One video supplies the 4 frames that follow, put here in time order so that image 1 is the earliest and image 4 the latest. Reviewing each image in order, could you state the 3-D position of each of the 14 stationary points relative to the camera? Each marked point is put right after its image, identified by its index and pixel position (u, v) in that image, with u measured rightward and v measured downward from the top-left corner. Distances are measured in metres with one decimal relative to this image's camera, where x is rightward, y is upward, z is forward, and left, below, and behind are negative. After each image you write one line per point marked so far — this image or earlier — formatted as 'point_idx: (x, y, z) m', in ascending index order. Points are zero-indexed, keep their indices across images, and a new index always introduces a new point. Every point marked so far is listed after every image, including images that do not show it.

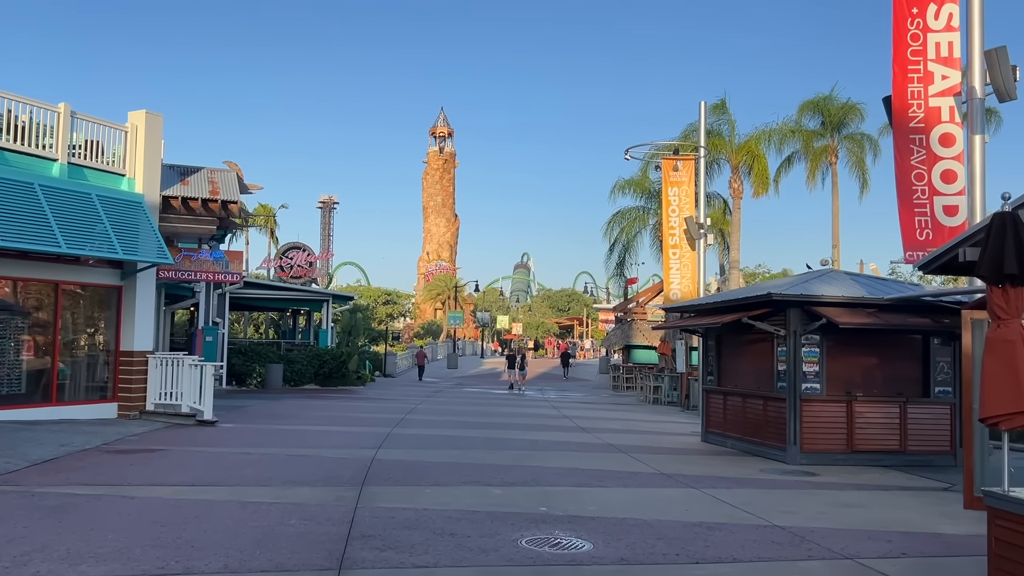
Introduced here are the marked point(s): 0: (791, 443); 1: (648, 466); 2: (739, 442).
0: (+4.4, -2.4, +12.5) m
1: (+2.0, -2.6, +11.5) m
2: (+4.0, -2.7, +14.2) m
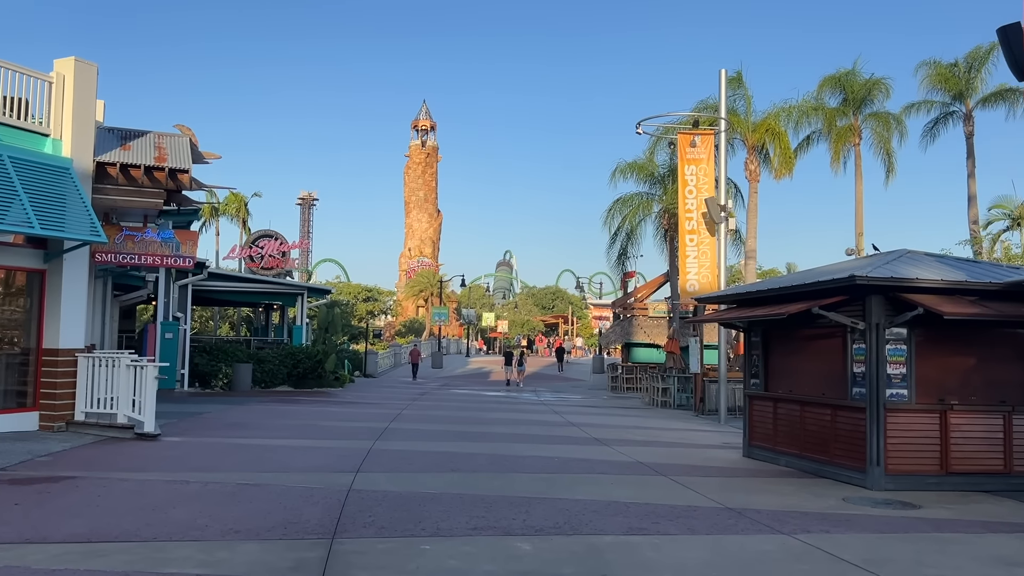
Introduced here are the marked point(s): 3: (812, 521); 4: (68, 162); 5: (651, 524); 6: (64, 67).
0: (+4.5, -2.2, +10.0) m
1: (+2.2, -2.3, +9.0) m
2: (+4.2, -2.5, +11.7) m
3: (+2.9, -2.3, +7.8) m
4: (-7.2, +2.0, +12.9) m
5: (+1.3, -2.2, +7.4) m
6: (-7.4, +3.6, +13.1) m
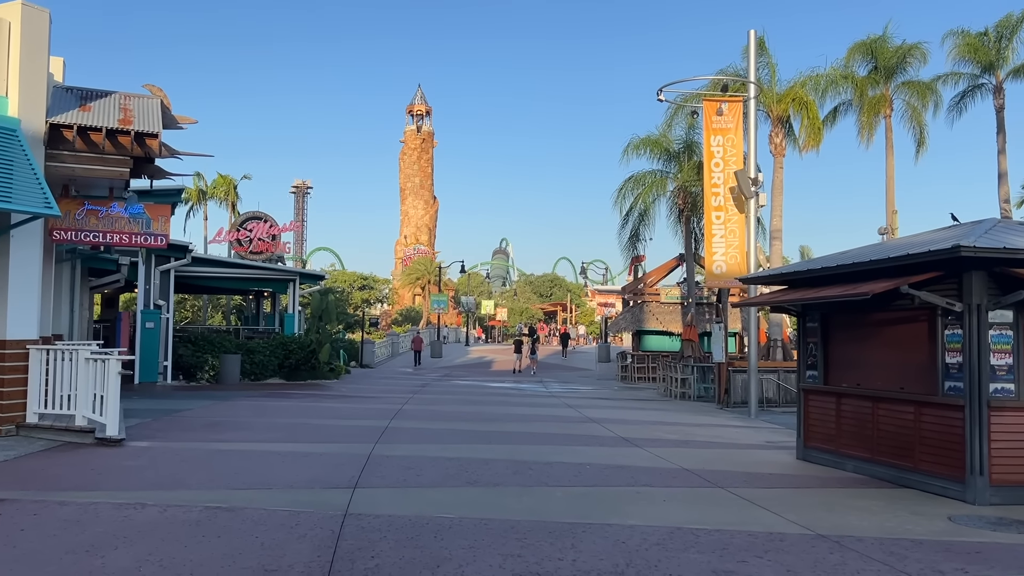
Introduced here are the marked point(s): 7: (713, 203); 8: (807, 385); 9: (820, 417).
0: (+4.8, -1.9, +8.3) m
1: (+2.5, -2.1, +7.3) m
2: (+4.5, -2.2, +10.0) m
3: (+3.3, -2.1, +6.2) m
4: (-6.9, +2.3, +11.1) m
5: (+1.6, -2.0, +5.7) m
6: (-7.1, +3.9, +11.3) m
7: (+4.7, +2.0, +18.6) m
8: (+4.2, -1.4, +11.3) m
9: (+4.2, -1.8, +11.0) m
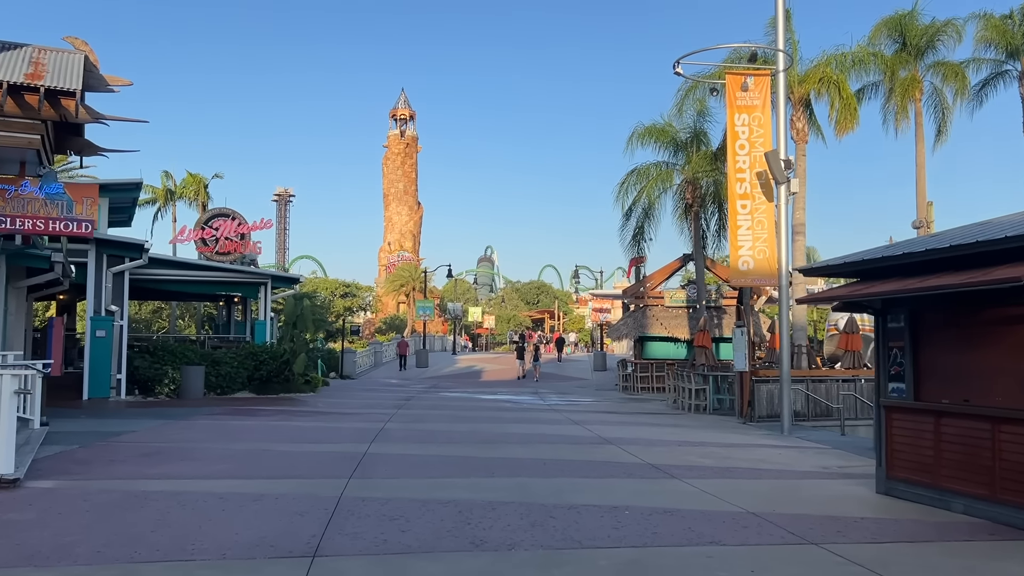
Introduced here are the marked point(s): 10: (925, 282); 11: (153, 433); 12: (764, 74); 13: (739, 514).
0: (+5.0, -1.8, +6.1) m
1: (+2.7, -2.0, +5.0) m
2: (+4.6, -2.1, +7.8) m
3: (+3.5, -1.9, +3.9) m
4: (-6.8, +2.3, +8.6) m
5: (+1.8, -1.8, +3.4) m
6: (-7.0, +3.9, +8.9) m
7: (+4.6, +2.0, +16.4) m
8: (+4.3, -1.3, +9.0) m
9: (+4.4, -1.7, +8.7) m
10: (+4.0, +0.1, +7.9) m
11: (-6.1, -2.5, +13.6) m
12: (+5.2, +4.4, +16.3) m
13: (+2.2, -2.2, +7.7) m
